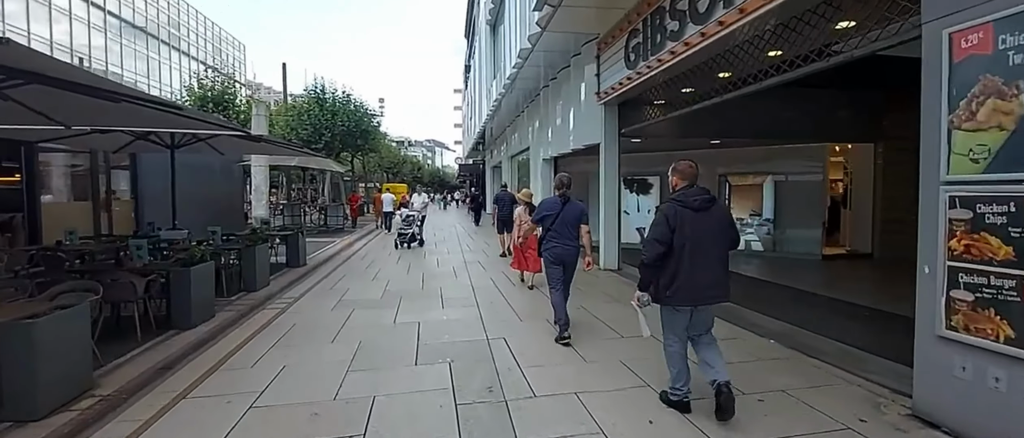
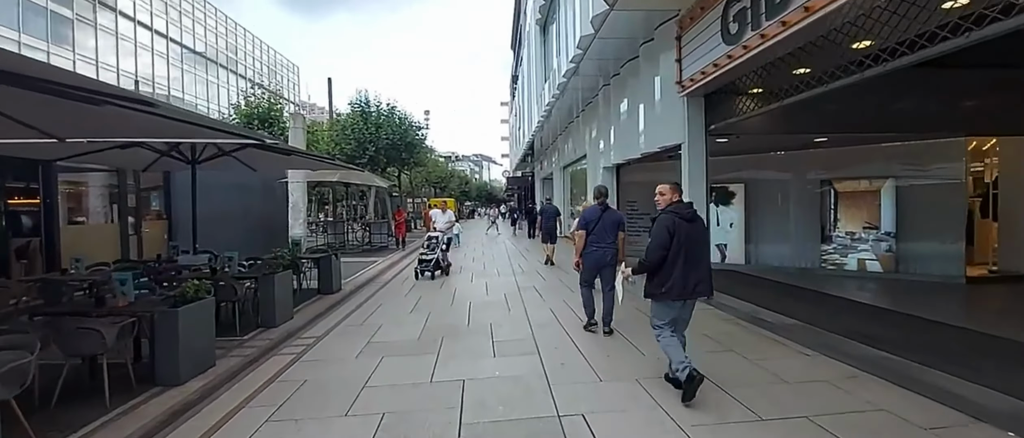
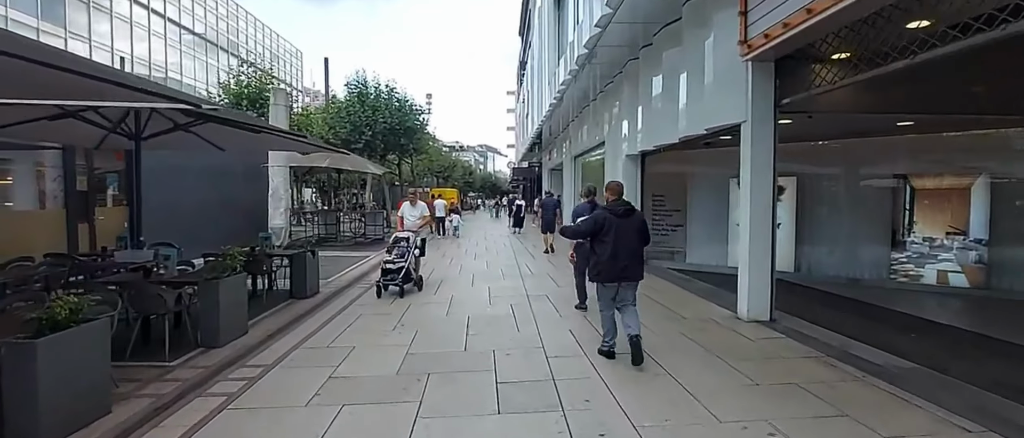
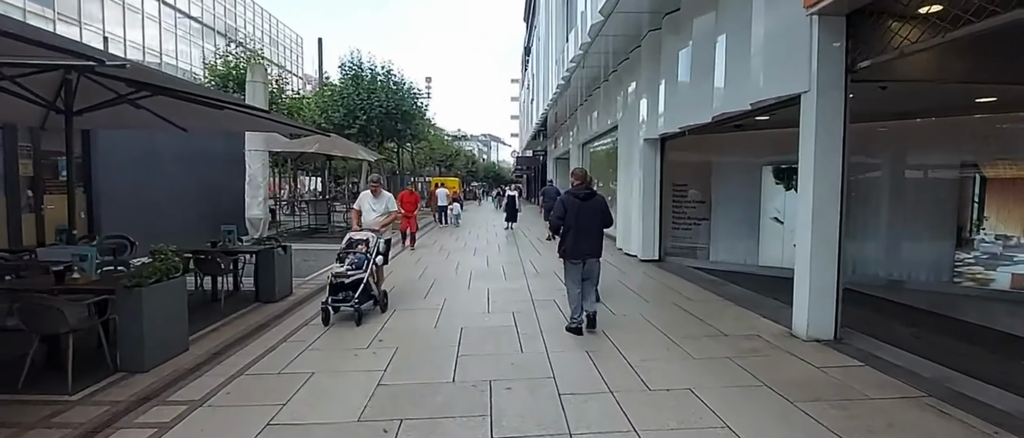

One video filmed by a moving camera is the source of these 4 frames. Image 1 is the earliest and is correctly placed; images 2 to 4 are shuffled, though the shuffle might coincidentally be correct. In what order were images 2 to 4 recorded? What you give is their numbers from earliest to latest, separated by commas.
2, 3, 4
